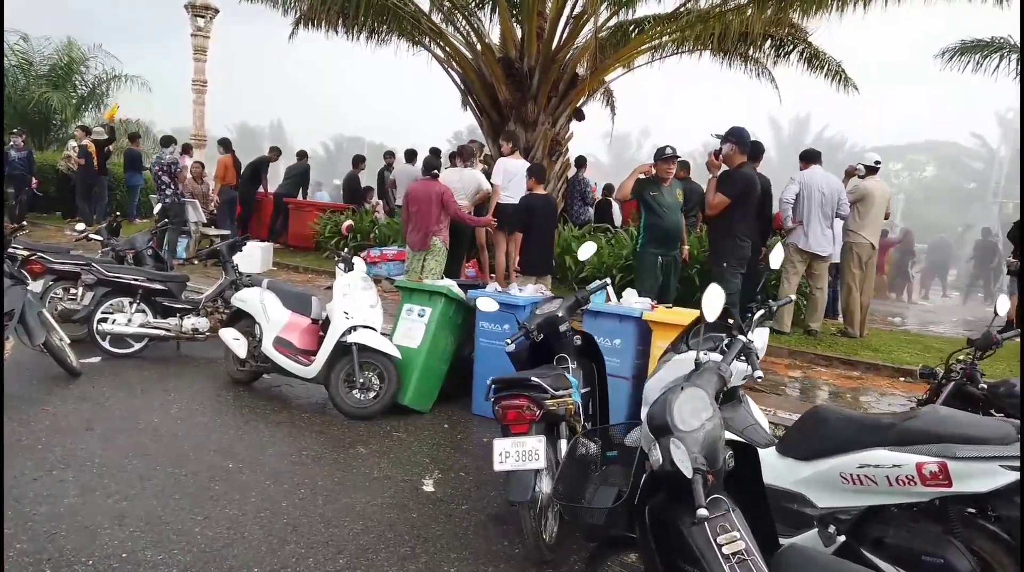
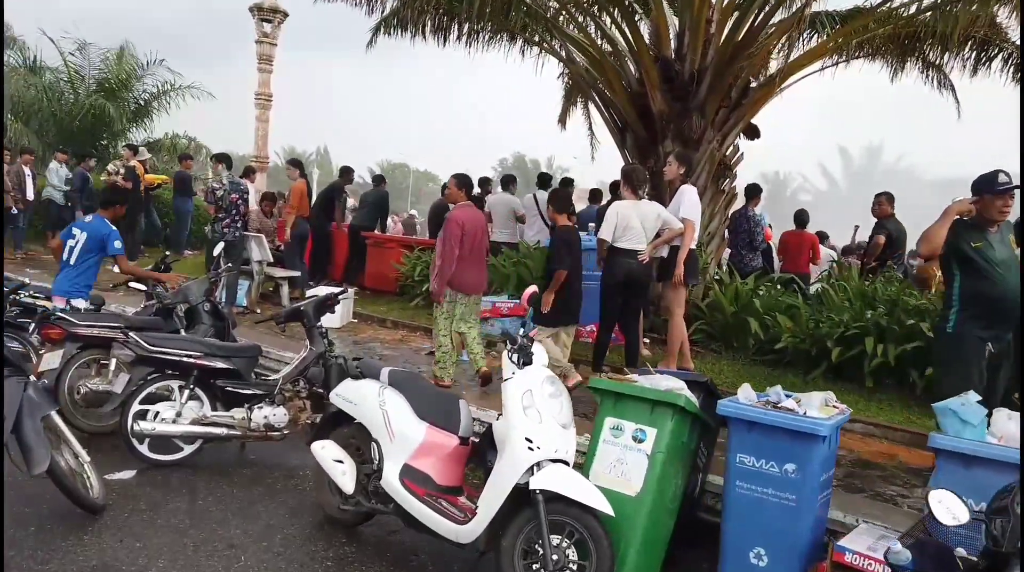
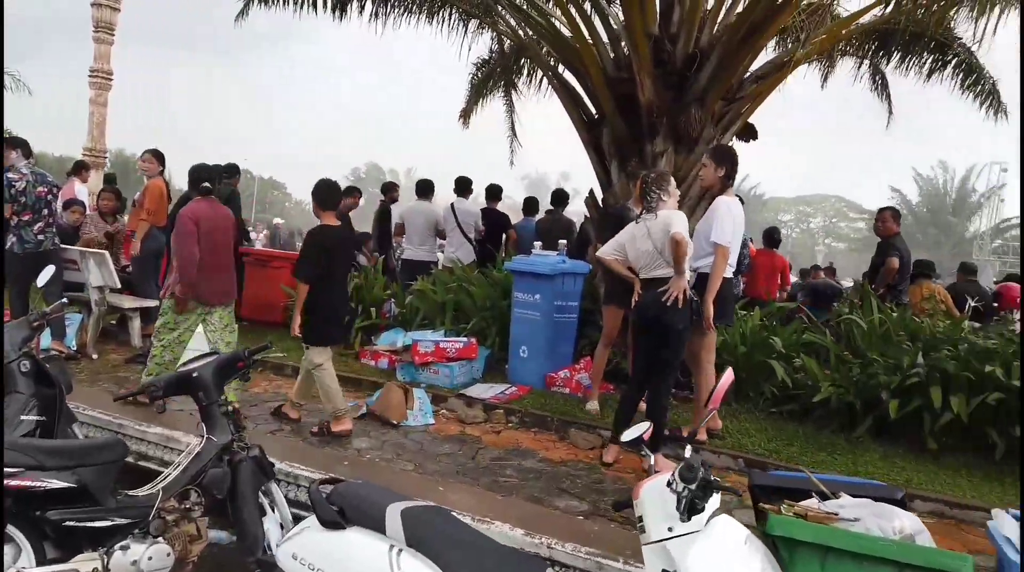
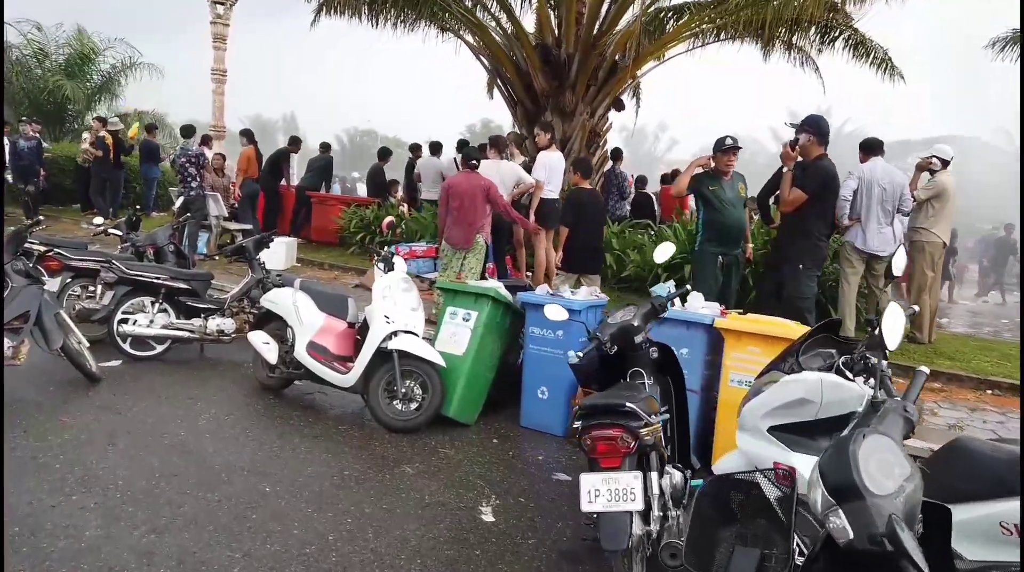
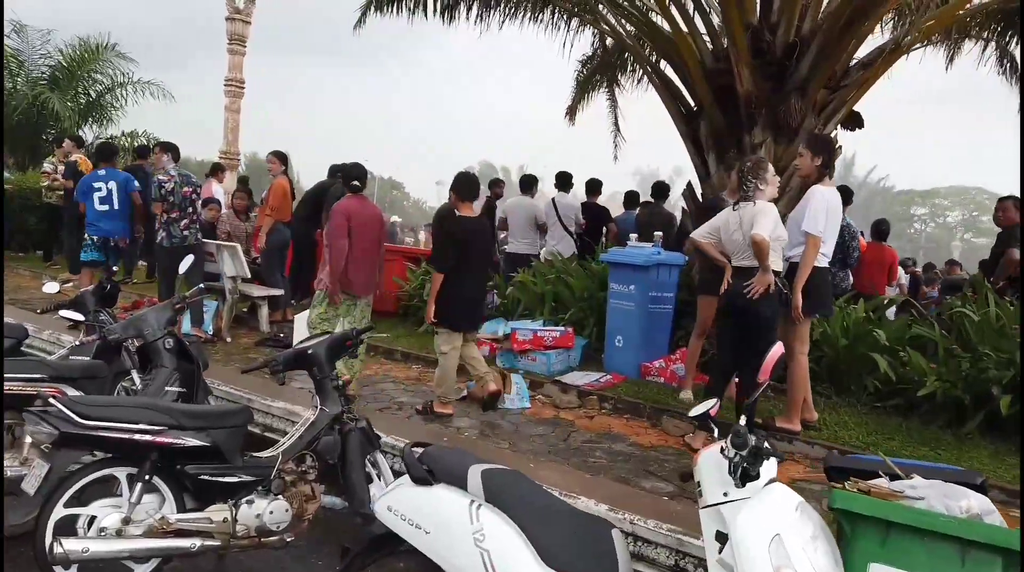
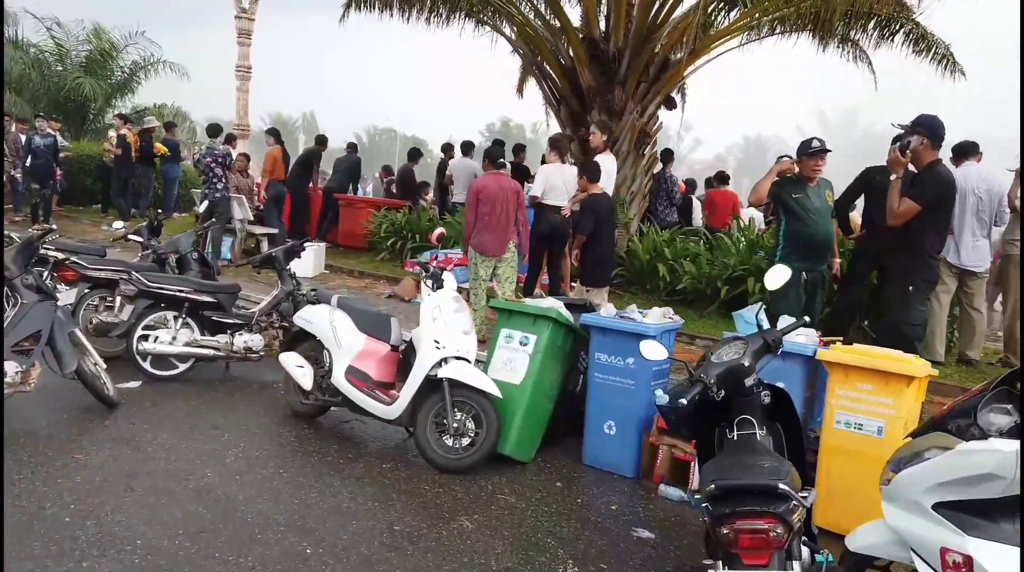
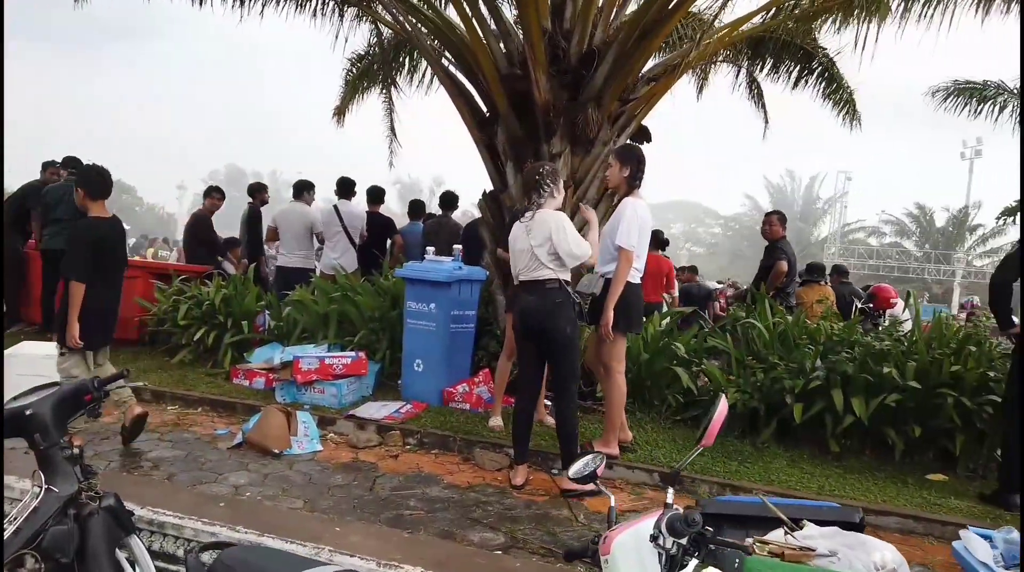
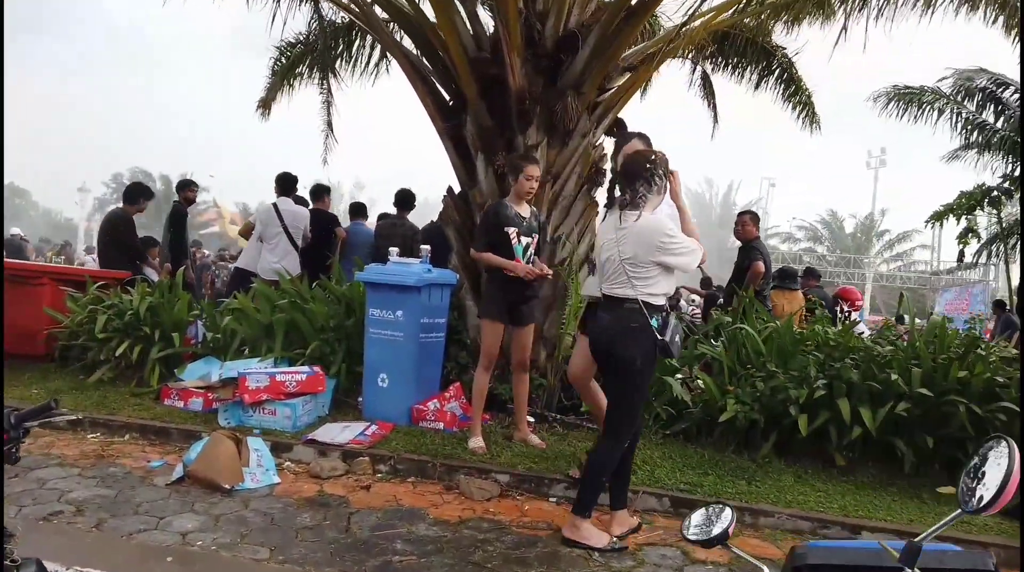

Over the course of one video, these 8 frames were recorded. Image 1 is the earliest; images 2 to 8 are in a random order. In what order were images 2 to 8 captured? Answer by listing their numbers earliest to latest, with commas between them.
4, 6, 2, 5, 3, 7, 8
